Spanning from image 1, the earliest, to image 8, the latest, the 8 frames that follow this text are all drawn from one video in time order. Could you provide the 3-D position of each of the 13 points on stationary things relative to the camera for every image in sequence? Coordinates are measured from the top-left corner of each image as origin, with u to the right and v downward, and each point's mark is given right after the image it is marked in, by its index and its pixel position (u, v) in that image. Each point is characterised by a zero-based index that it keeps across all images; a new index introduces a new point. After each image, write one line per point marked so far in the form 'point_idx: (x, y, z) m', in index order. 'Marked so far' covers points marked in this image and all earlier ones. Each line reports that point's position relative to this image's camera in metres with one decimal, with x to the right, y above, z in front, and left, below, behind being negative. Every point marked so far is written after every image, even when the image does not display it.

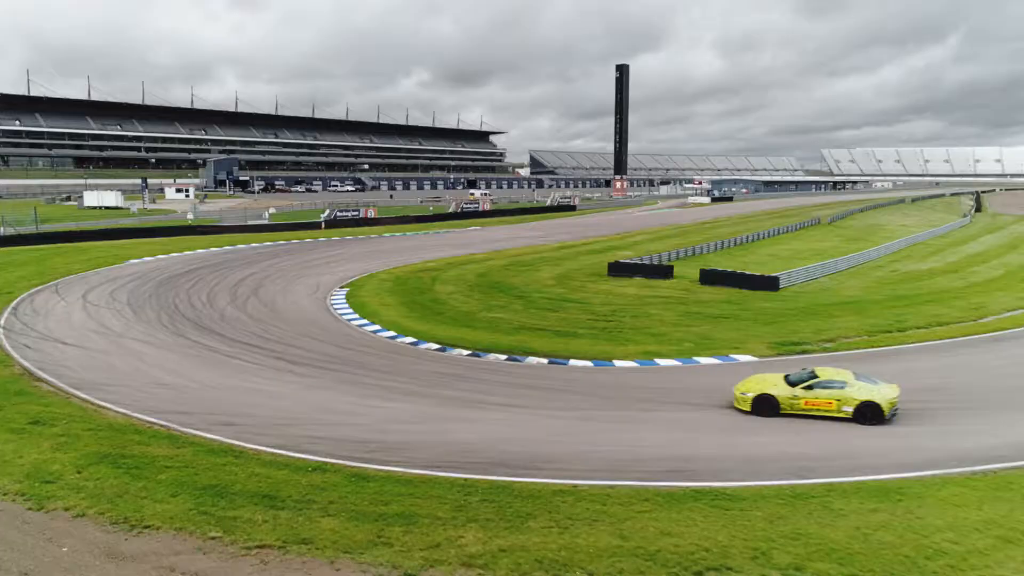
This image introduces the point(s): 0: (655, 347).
0: (+3.0, -1.3, +15.8) m
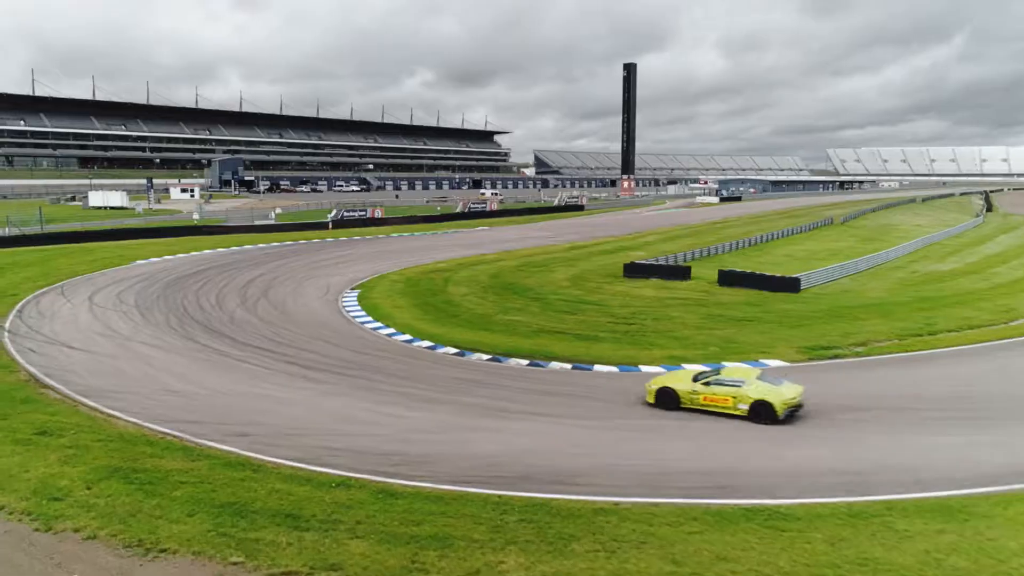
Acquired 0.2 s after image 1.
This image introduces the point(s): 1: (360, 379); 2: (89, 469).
0: (+3.5, -1.3, +15.3) m
1: (-2.6, -1.6, +12.8) m
2: (-4.8, -2.0, +8.4) m
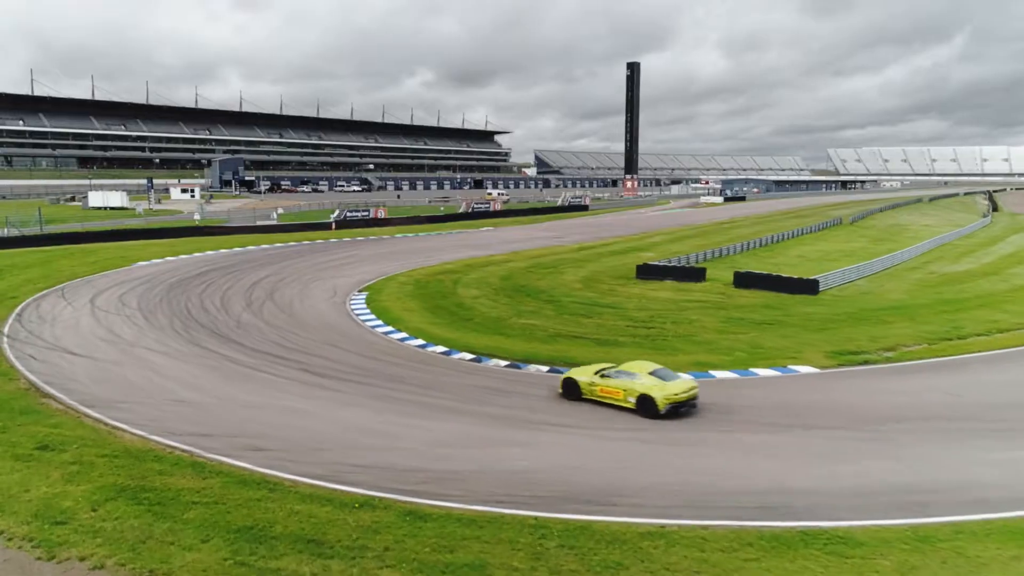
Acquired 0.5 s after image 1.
0: (+3.8, -1.4, +14.7) m
1: (-2.2, -1.6, +12.3) m
2: (-4.4, -2.1, +7.9) m
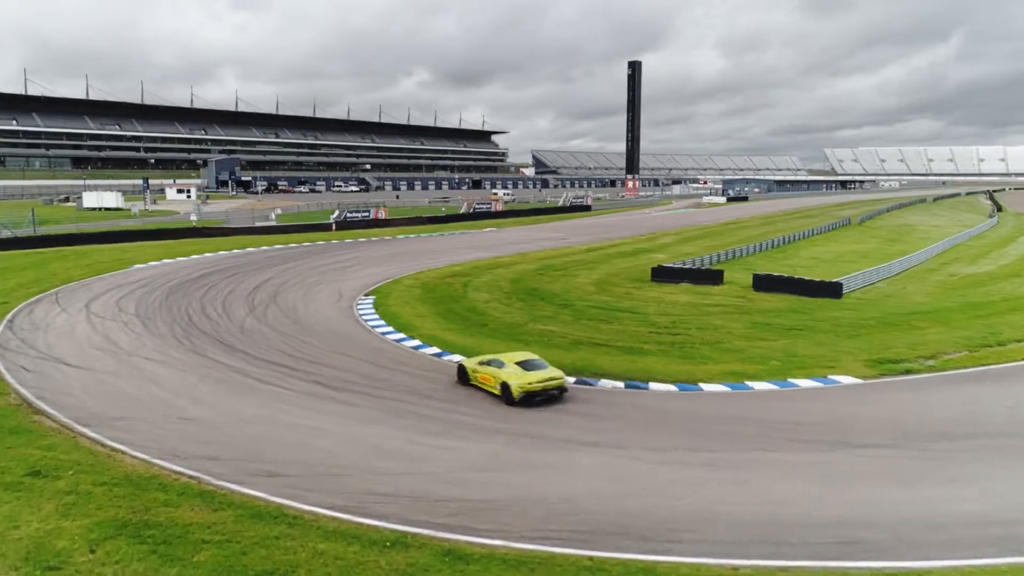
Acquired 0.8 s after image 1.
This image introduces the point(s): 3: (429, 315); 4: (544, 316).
0: (+4.2, -1.5, +13.9) m
1: (-1.8, -1.7, +11.4) m
2: (-3.9, -2.2, +7.0) m
3: (-2.1, -0.7, +18.9) m
4: (+0.8, -0.7, +18.5) m
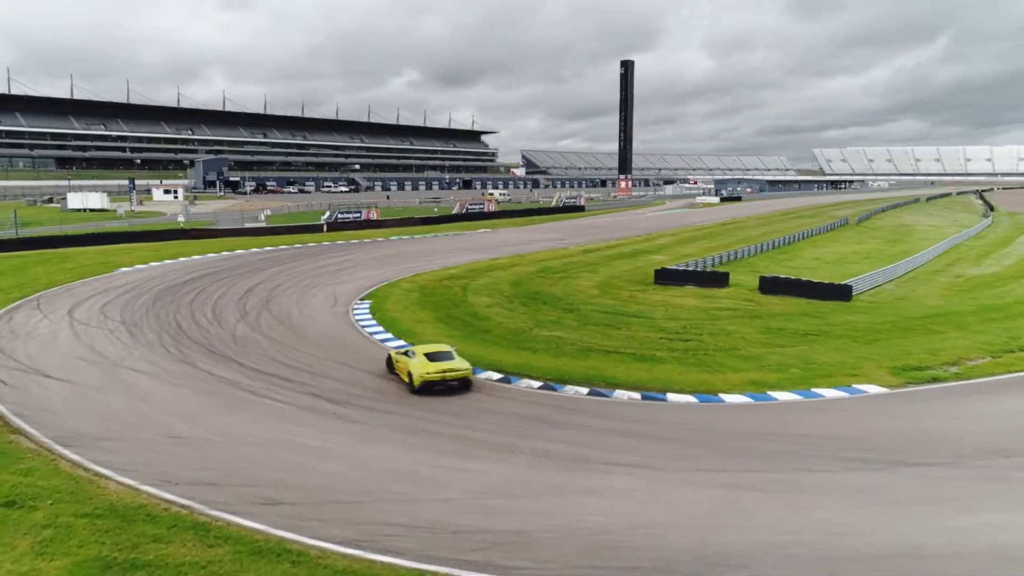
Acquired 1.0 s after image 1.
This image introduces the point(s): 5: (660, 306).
0: (+4.4, -1.5, +13.3) m
1: (-1.6, -1.8, +10.7) m
2: (-3.7, -2.3, +6.3) m
3: (-2.0, -0.8, +18.2) m
4: (+0.9, -0.8, +17.8) m
5: (+3.9, -0.5, +19.8) m
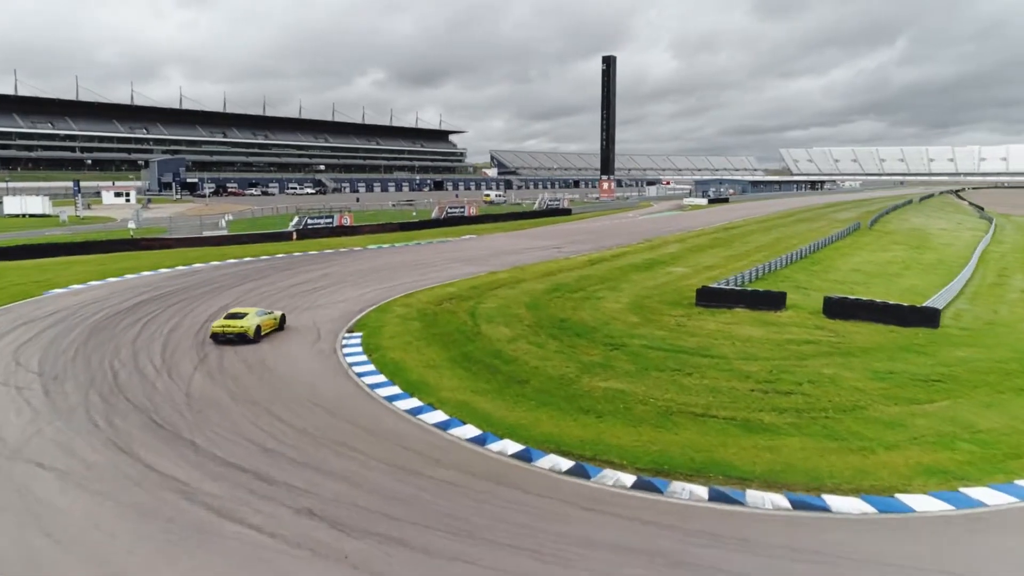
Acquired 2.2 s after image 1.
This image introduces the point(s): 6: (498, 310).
0: (+5.3, -2.2, +9.7) m
1: (-0.6, -2.5, +6.8) m
2: (-2.4, -3.0, +2.3) m
3: (-1.3, -1.5, +14.3) m
4: (+1.6, -1.4, +14.1) m
5: (+4.5, -1.1, +16.2) m
6: (-0.4, -0.6, +19.6) m
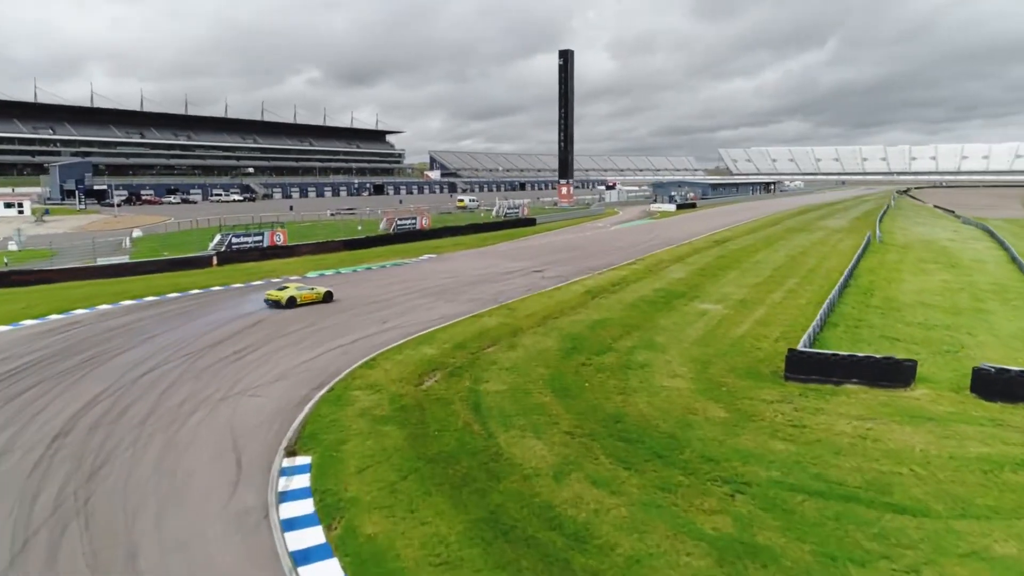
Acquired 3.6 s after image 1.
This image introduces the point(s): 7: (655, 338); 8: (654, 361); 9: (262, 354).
0: (+6.5, -3.4, +4.0) m
1: (+0.9, -3.9, +0.6) m
2: (-0.6, -4.4, -4.0) m
3: (-0.5, -2.8, +8.0) m
4: (+2.4, -2.8, +8.0) m
5: (+5.2, -2.4, +10.4) m
6: (0.0, -1.9, +13.4) m
7: (+3.5, -1.3, +17.7) m
8: (+3.0, -1.6, +15.7) m
9: (-5.7, -1.5, +16.9) m
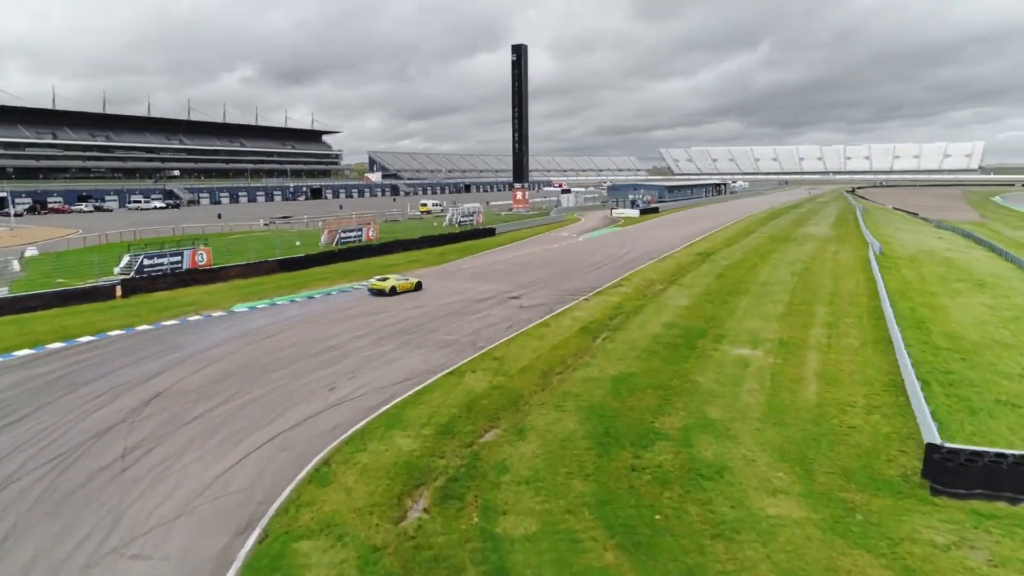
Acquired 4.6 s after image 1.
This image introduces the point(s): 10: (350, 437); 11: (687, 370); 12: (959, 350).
0: (+7.7, -4.4, -0.3) m
1: (+2.4, -4.9, -4.1) m
2: (+1.3, -5.5, -8.8) m
3: (+0.4, -3.9, +3.2) m
4: (+3.3, -3.8, +3.4) m
5: (+5.9, -3.3, +6.0) m
6: (+0.5, -3.0, +8.5) m
7: (+3.6, -2.3, +13.2) m
8: (+3.2, -2.6, +11.1) m
9: (-5.5, -2.7, +11.6) m
10: (-2.8, -2.5, +12.6) m
11: (+4.0, -1.9, +15.9) m
12: (+10.5, -1.5, +17.2) m
